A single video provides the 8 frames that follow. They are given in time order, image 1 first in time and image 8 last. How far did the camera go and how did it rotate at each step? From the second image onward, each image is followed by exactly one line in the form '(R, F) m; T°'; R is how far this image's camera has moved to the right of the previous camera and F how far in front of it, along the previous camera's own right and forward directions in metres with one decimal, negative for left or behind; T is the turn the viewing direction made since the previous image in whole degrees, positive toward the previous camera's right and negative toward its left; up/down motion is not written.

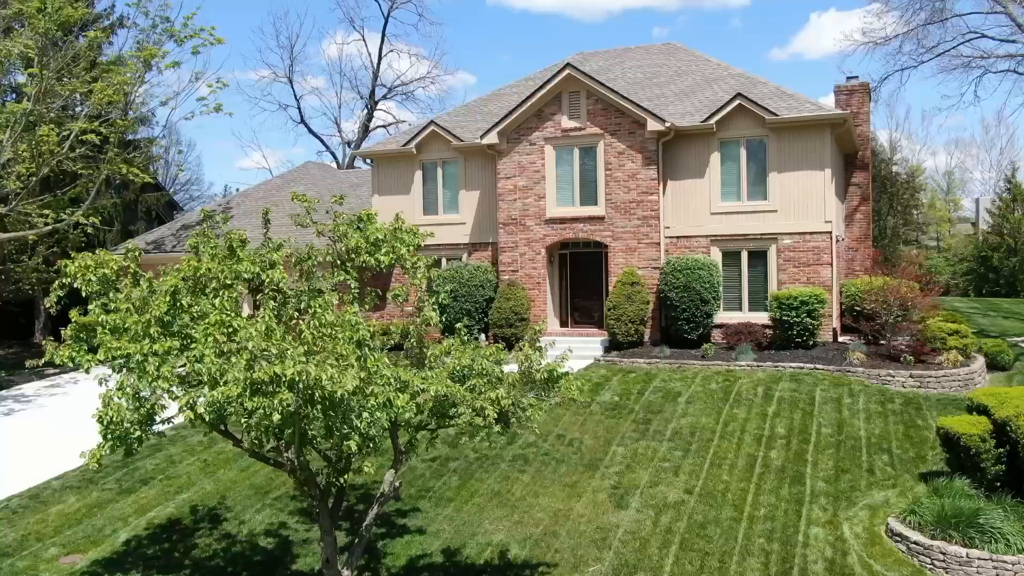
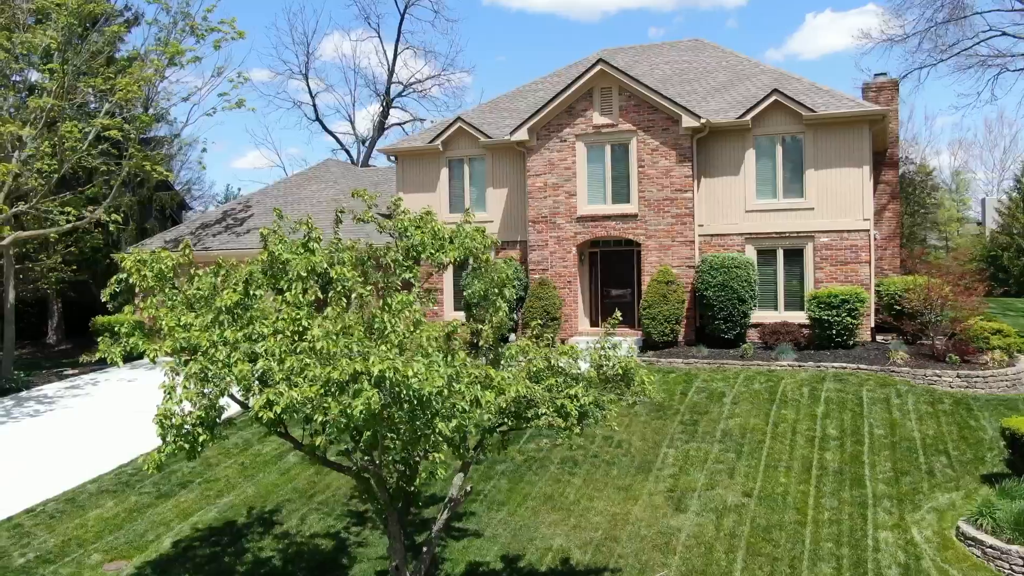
(-0.8, +0.3) m; 0°
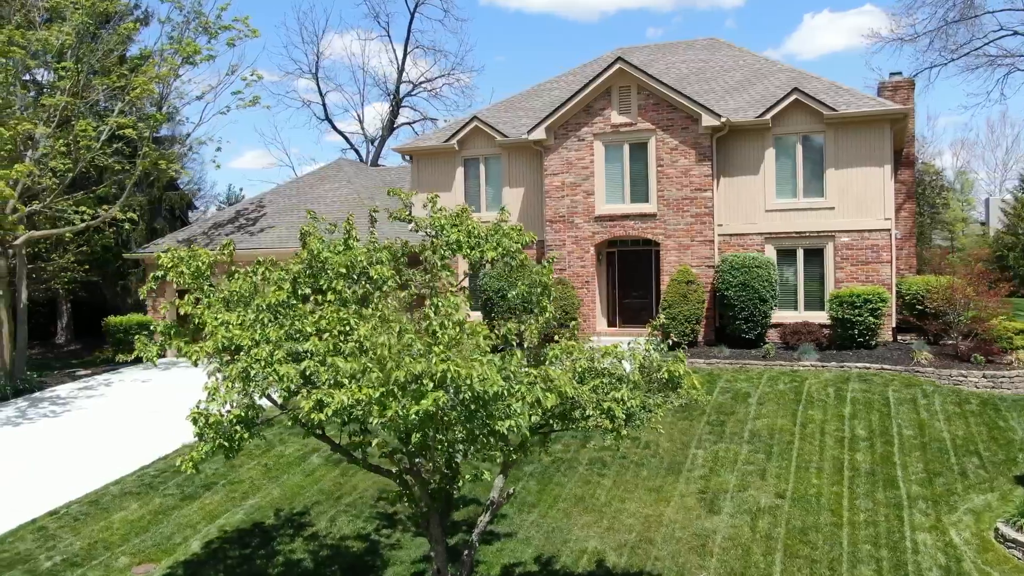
(-0.4, +0.1) m; 0°
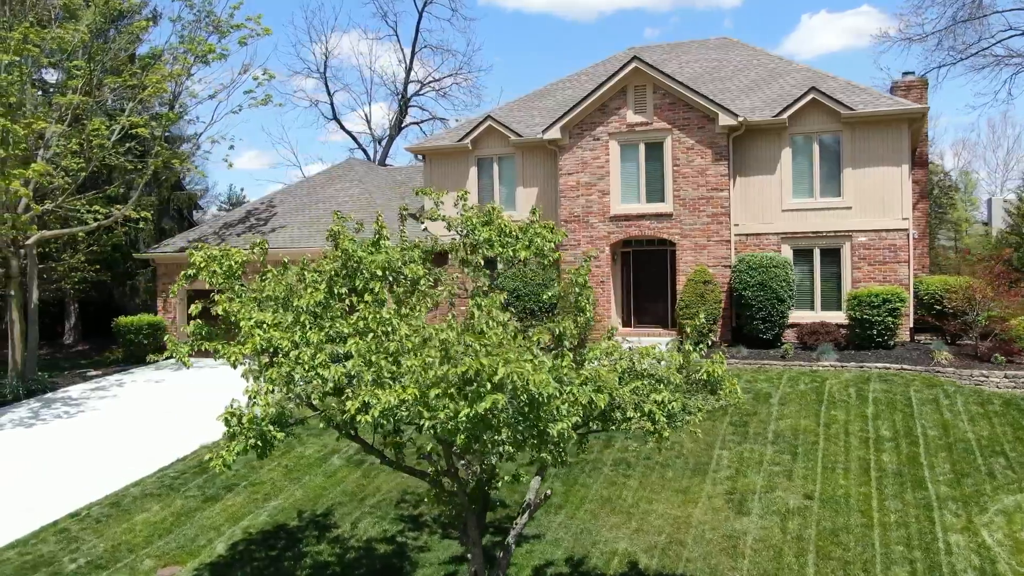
(-0.4, +0.1) m; 0°
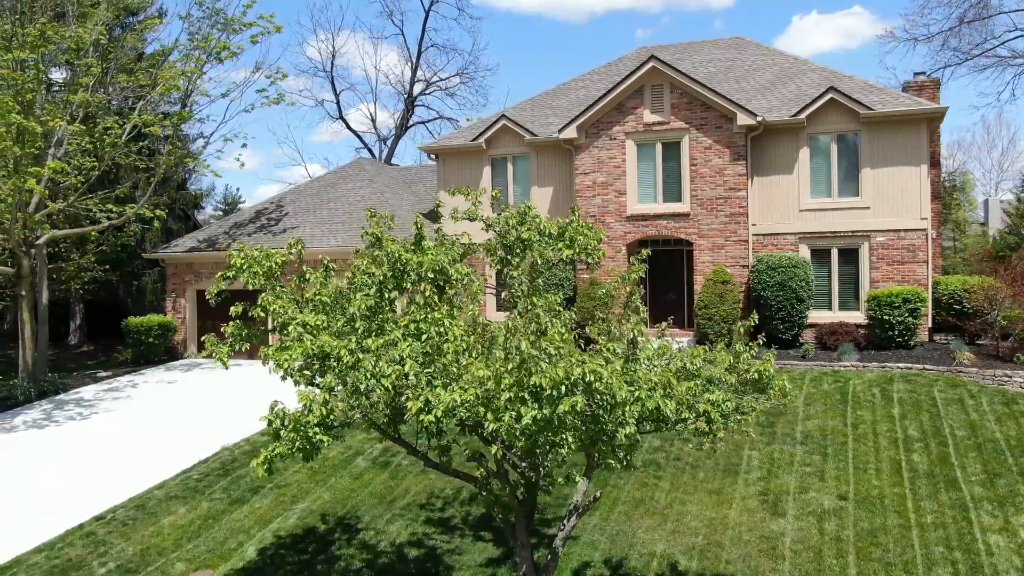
(-0.5, +0.1) m; +1°
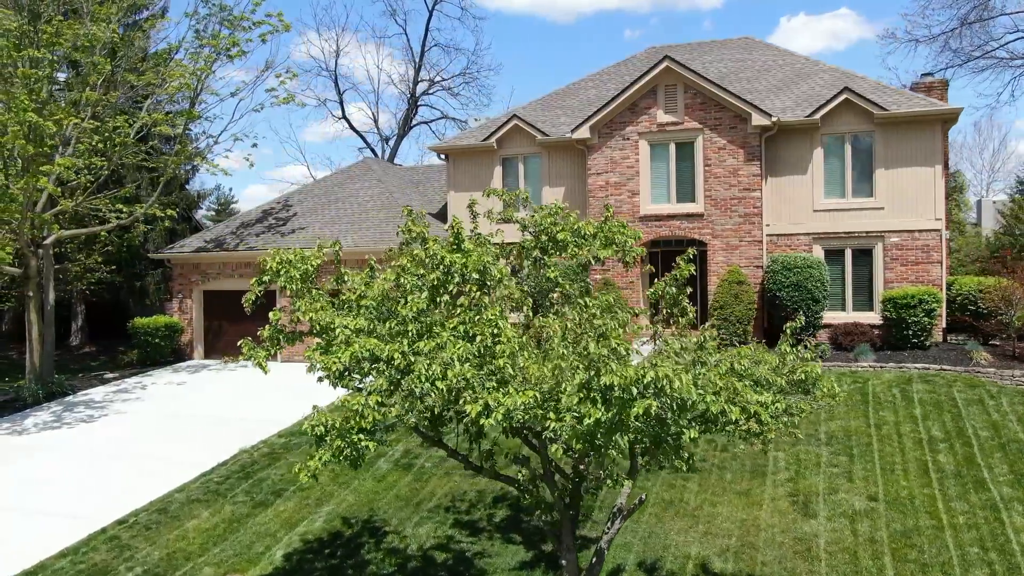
(-0.5, +0.1) m; +1°
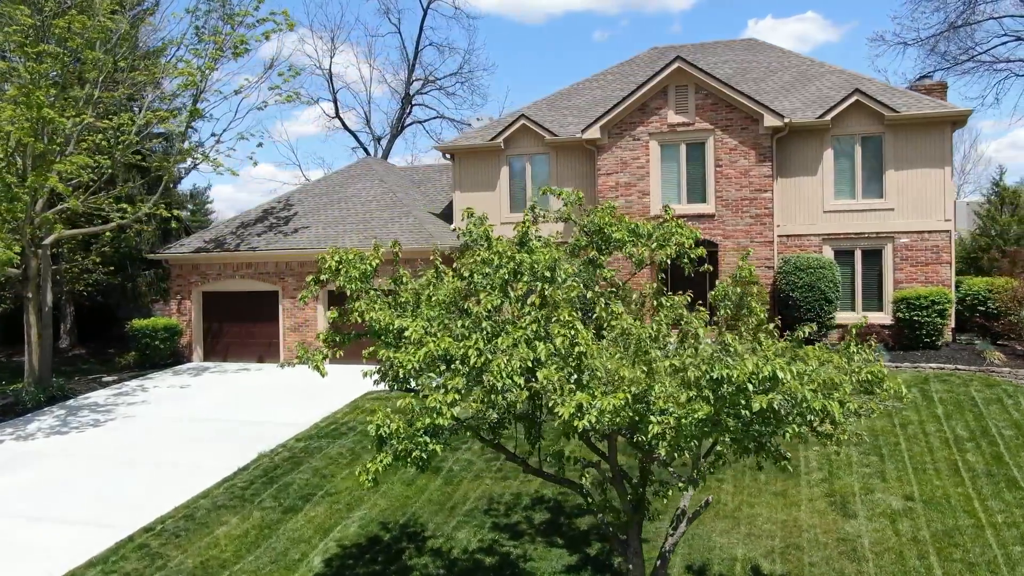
(-0.9, +0.2) m; +2°
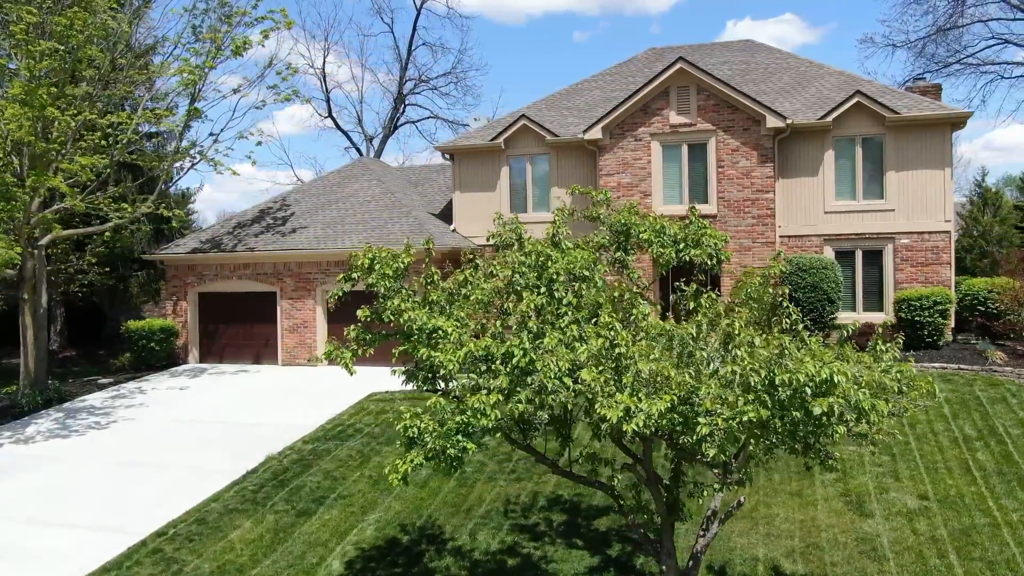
(-0.5, +0.1) m; +1°
